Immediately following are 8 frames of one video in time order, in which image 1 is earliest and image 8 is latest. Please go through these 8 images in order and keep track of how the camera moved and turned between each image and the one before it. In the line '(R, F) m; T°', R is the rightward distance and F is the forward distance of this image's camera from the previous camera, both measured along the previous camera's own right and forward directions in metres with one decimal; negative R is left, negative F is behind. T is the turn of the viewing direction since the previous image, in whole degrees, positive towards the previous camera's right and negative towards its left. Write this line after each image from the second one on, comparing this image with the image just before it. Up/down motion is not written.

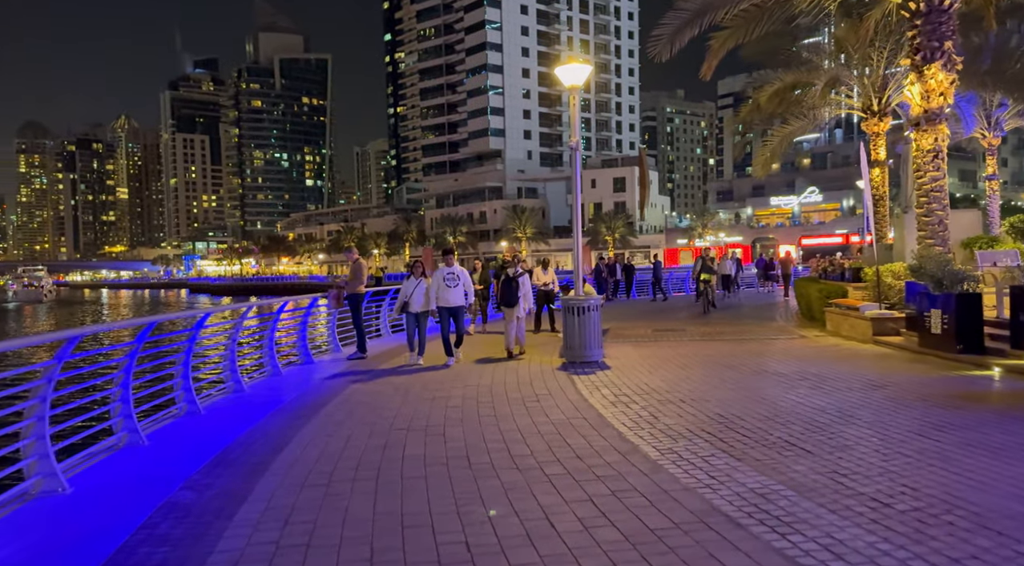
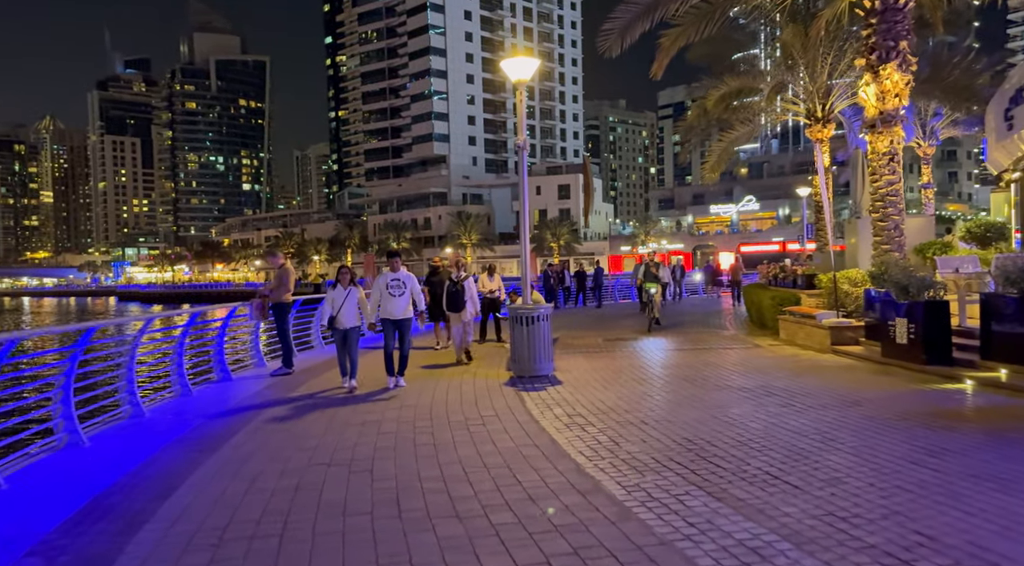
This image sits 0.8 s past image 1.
(0.0, +0.9) m; +4°
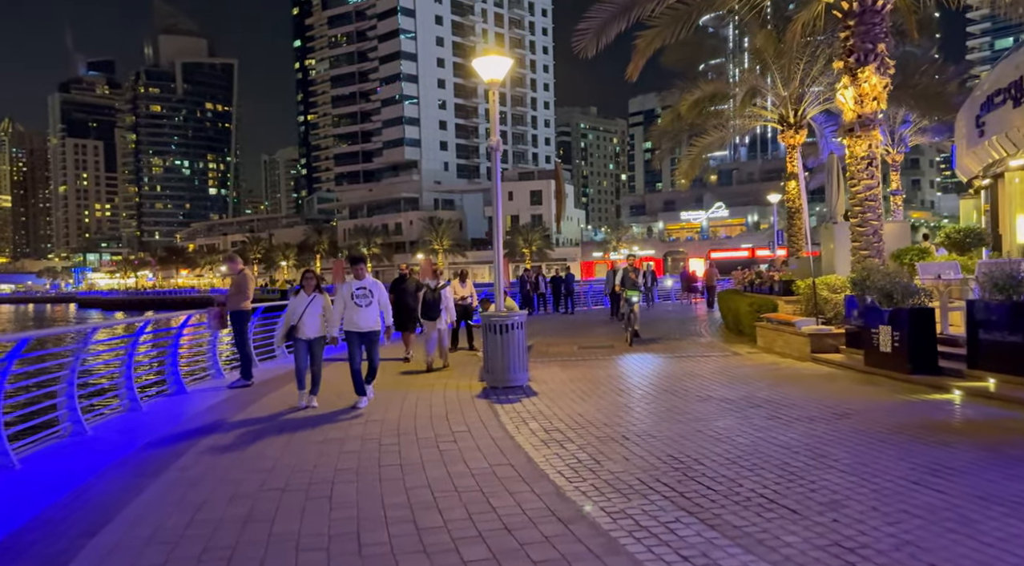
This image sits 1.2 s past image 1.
(0.0, +0.5) m; +2°
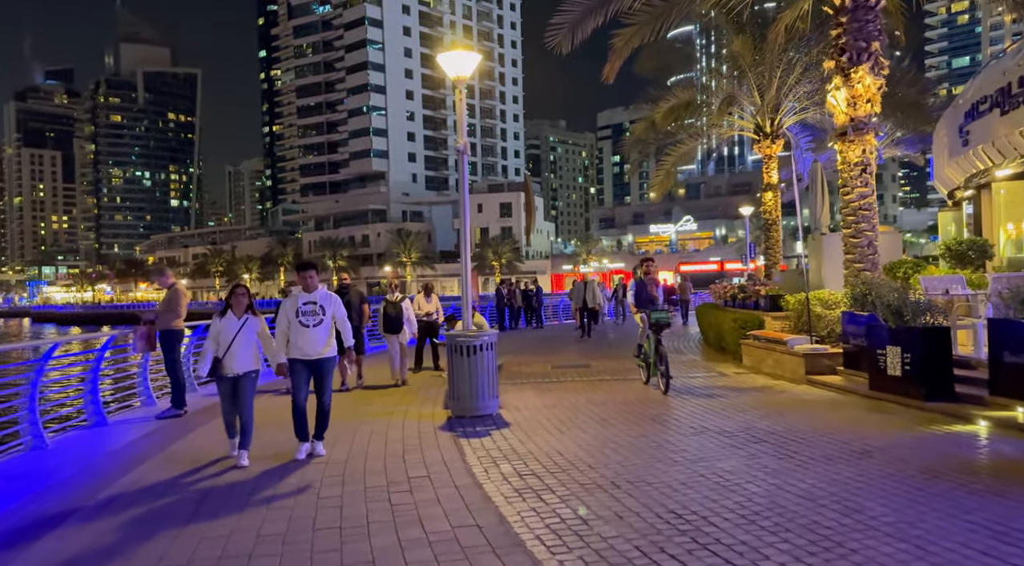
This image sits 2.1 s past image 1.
(0.0, +1.1) m; +2°
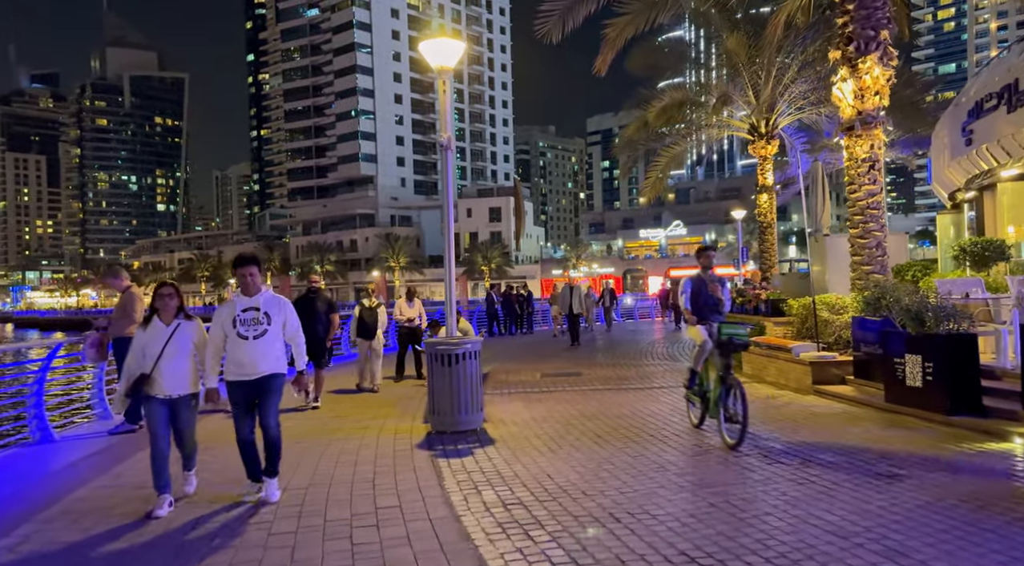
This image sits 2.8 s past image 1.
(0.0, +0.7) m; +1°
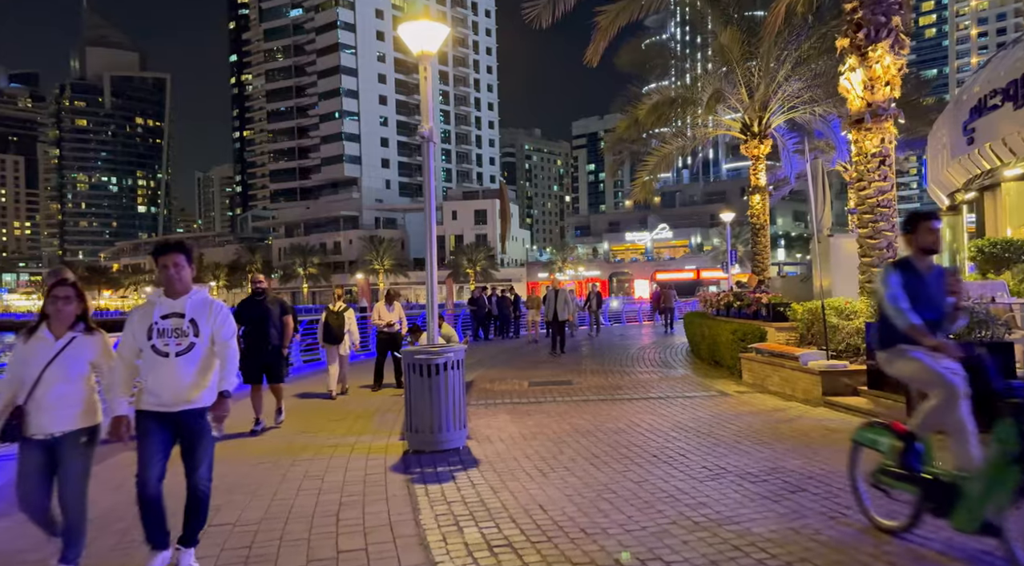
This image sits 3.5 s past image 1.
(0.0, +0.8) m; +1°
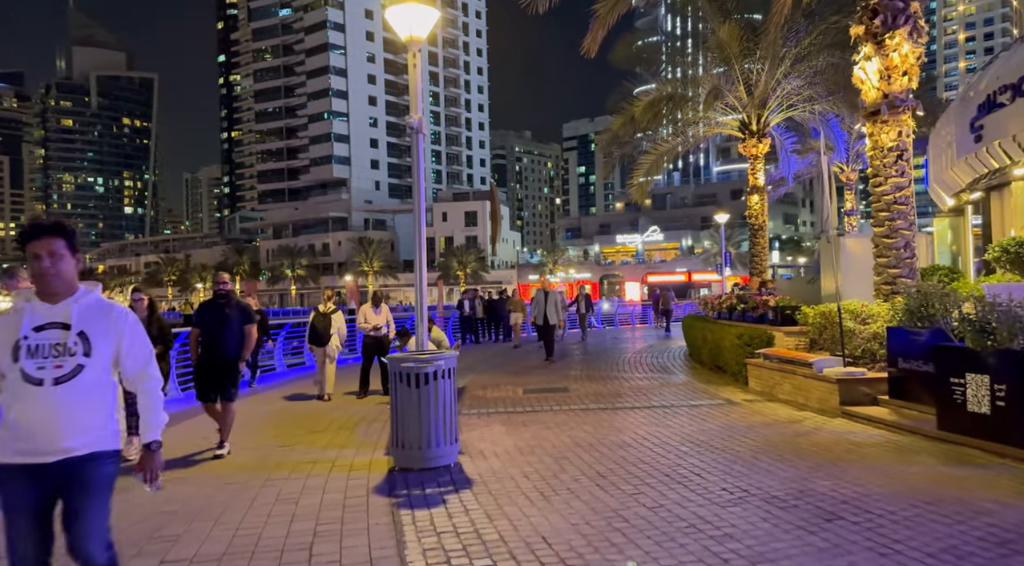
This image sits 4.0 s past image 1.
(-0.1, +0.6) m; +1°
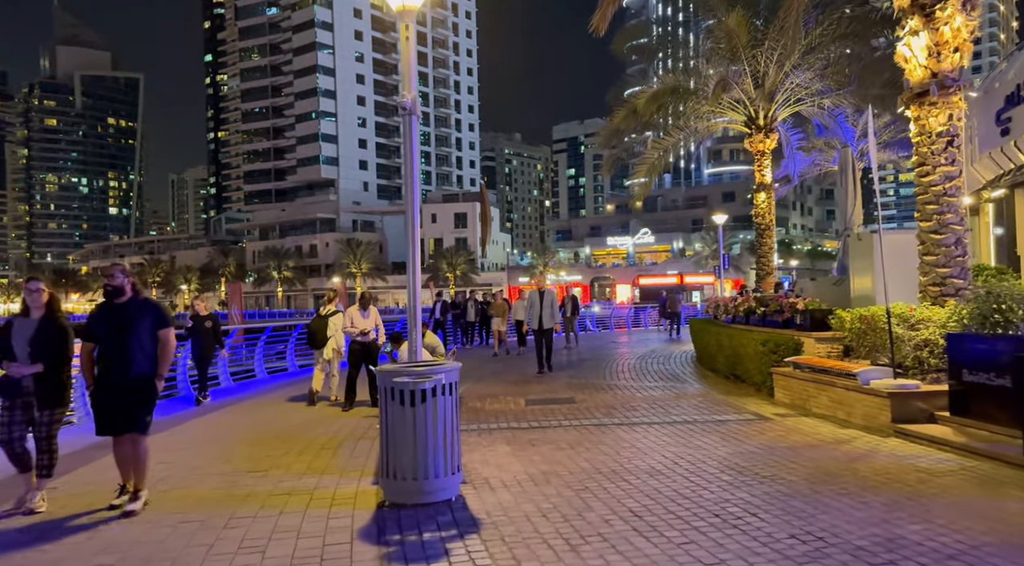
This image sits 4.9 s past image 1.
(-0.2, +1.1) m; +1°
